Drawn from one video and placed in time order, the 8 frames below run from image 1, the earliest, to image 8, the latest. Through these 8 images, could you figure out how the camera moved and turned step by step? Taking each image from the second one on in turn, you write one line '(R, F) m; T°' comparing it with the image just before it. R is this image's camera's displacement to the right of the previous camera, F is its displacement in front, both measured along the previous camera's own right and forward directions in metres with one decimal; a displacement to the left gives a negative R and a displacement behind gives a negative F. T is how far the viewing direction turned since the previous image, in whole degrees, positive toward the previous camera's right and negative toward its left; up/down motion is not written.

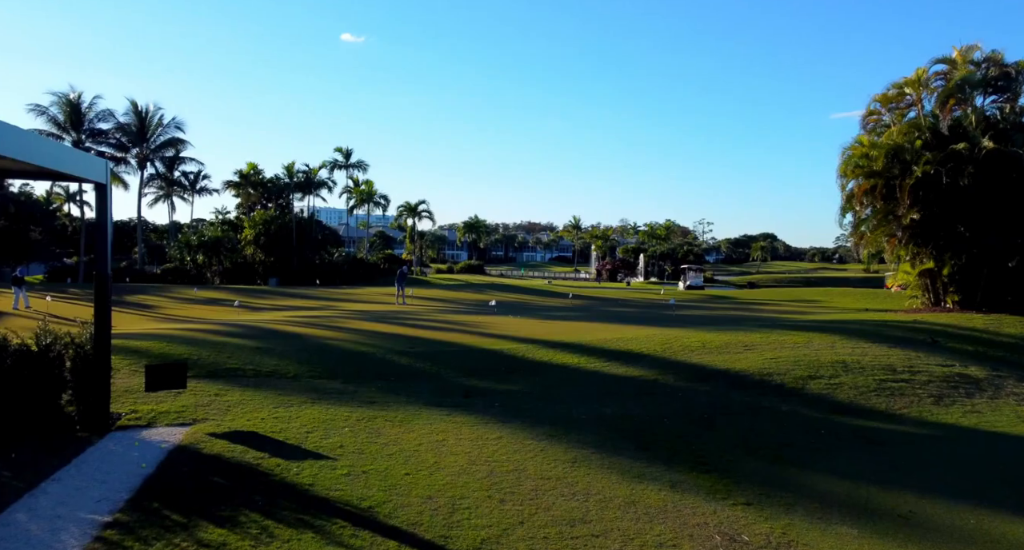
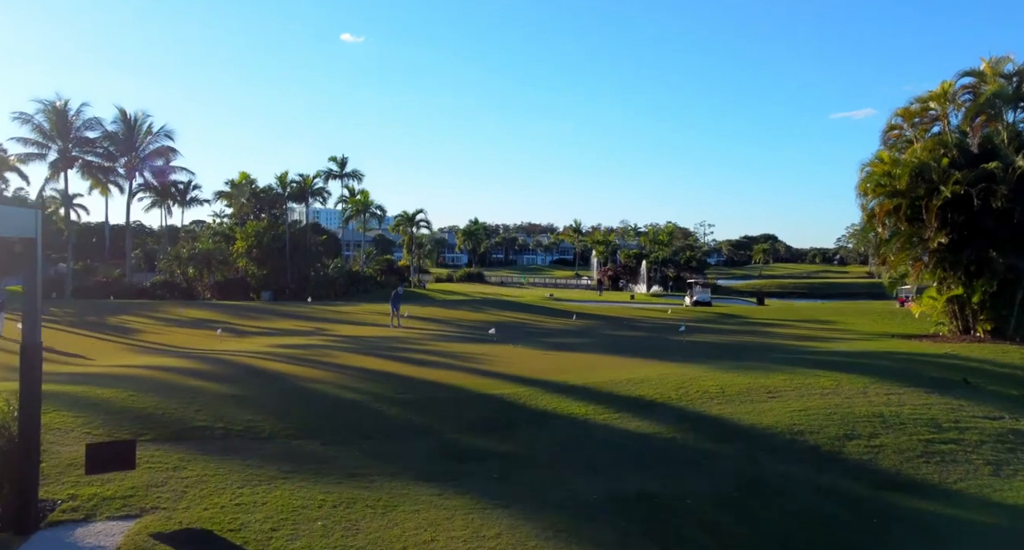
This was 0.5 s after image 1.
(0.0, +1.4) m; 0°
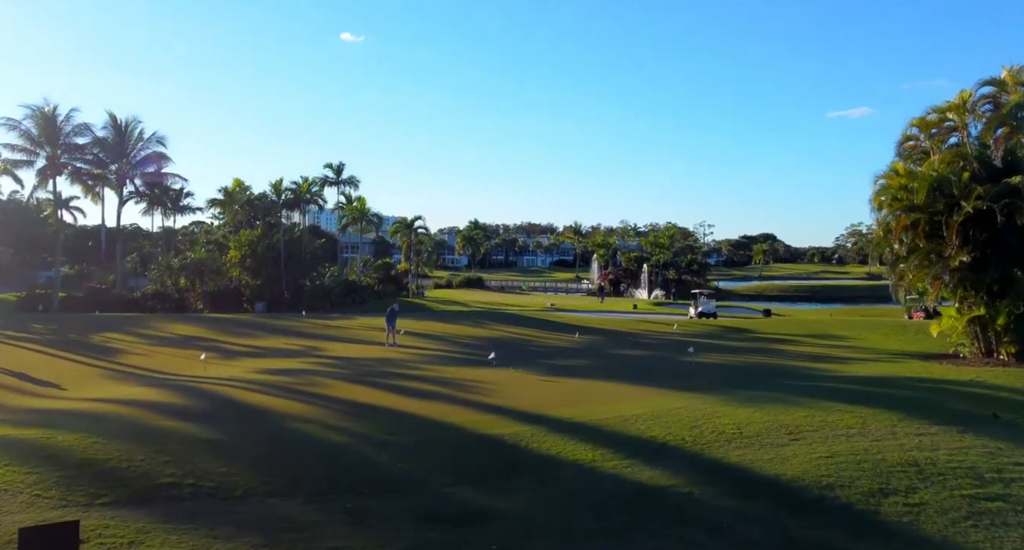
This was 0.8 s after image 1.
(0.0, +1.1) m; 0°
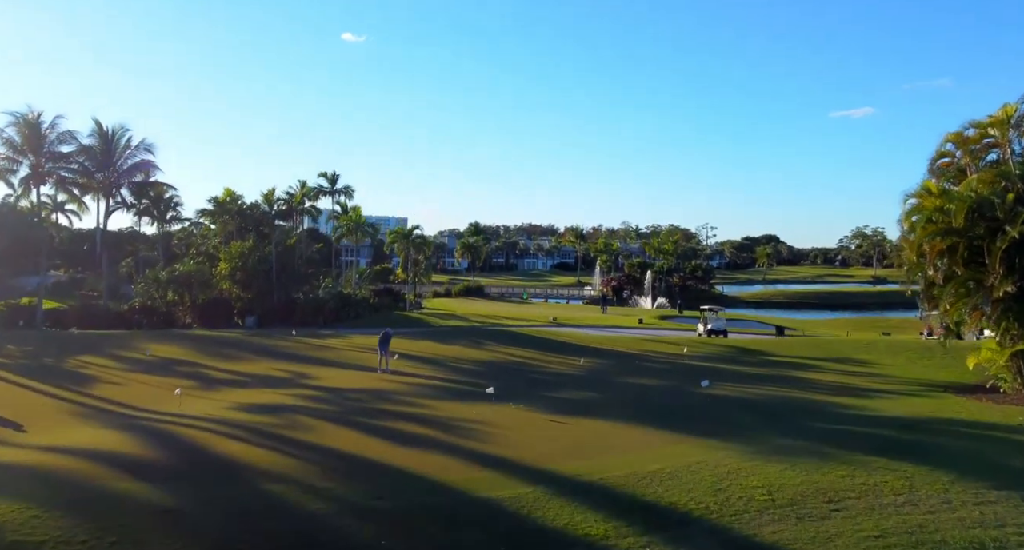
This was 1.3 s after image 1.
(0.0, +1.6) m; 0°
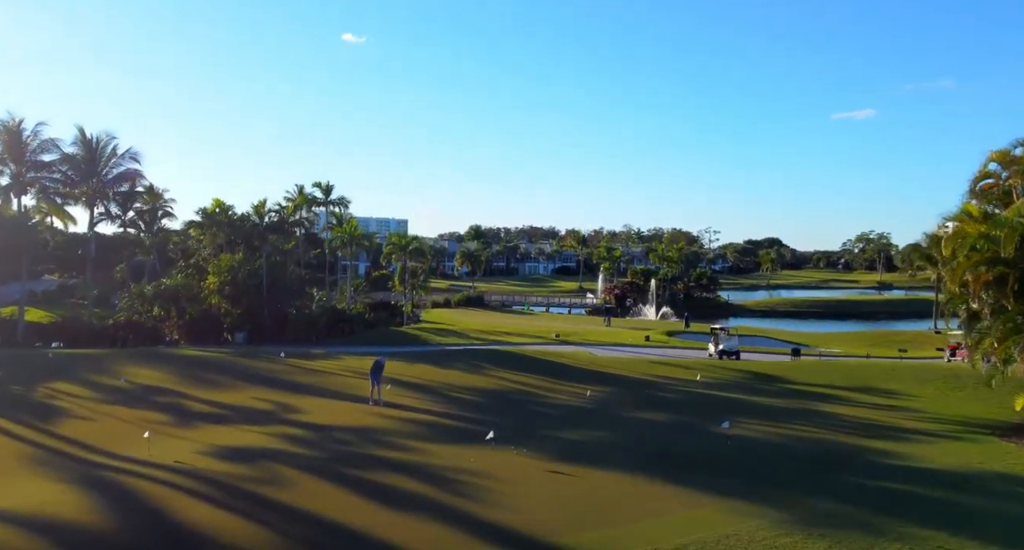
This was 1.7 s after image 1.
(0.0, +1.8) m; 0°
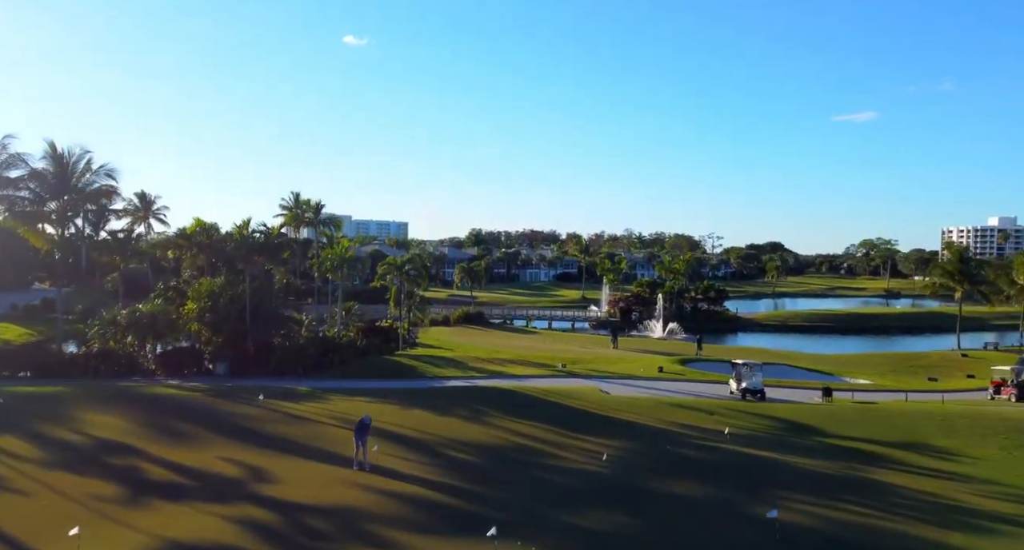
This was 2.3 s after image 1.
(-0.1, +2.9) m; 0°
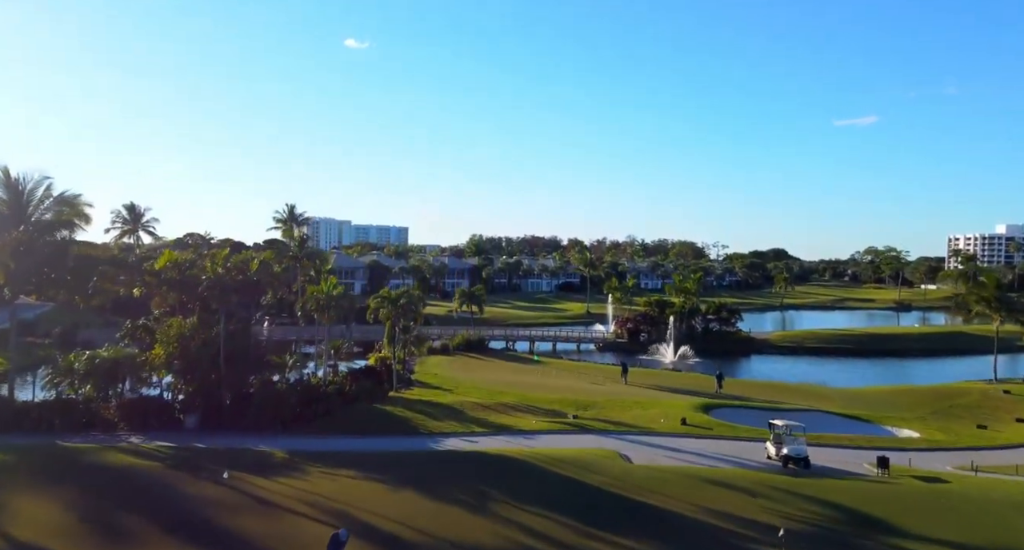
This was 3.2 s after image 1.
(-0.2, +4.0) m; 0°
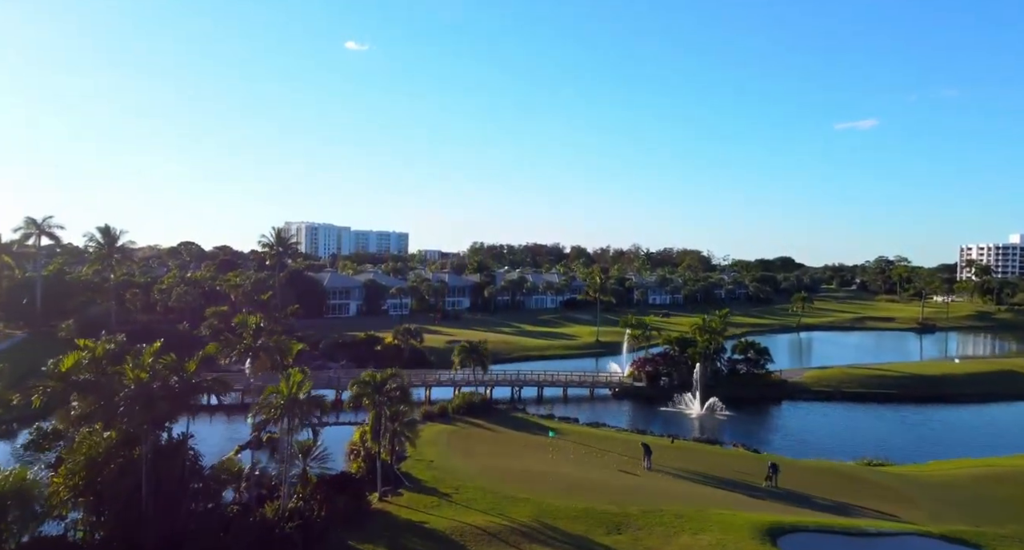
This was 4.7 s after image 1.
(-0.5, +8.0) m; 0°
